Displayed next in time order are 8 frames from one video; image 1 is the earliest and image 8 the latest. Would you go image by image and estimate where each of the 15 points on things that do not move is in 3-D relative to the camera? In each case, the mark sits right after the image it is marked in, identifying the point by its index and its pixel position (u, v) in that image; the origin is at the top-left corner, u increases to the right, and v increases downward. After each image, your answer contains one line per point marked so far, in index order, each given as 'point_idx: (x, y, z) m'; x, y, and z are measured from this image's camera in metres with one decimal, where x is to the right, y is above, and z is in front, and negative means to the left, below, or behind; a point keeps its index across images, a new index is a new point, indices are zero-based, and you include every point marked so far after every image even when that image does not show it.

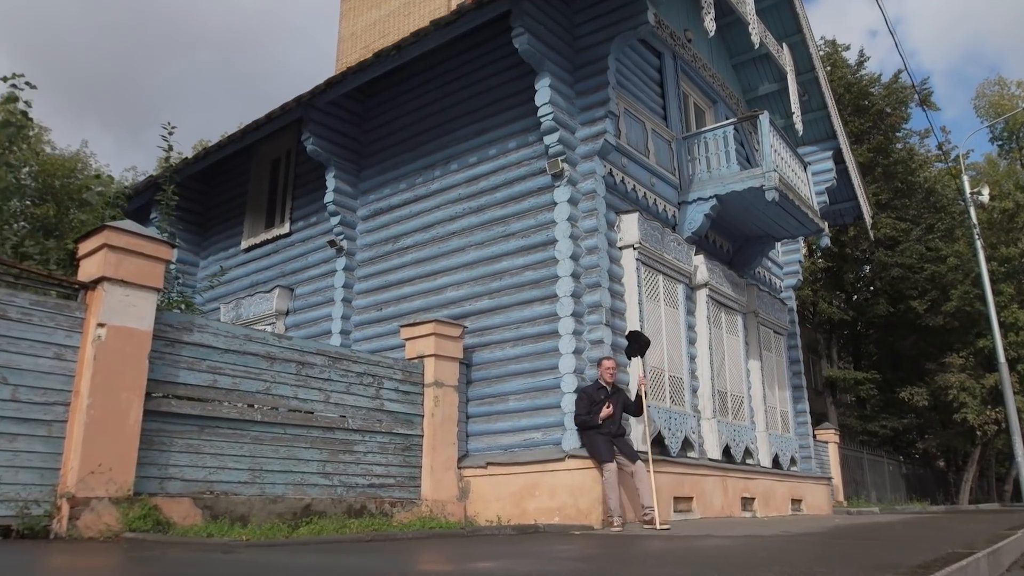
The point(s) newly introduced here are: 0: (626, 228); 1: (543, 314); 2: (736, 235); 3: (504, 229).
0: (+1.5, +0.8, +9.9) m
1: (+0.4, -0.3, +9.3) m
2: (+3.6, +0.9, +12.5) m
3: (-0.1, +0.8, +10.0) m
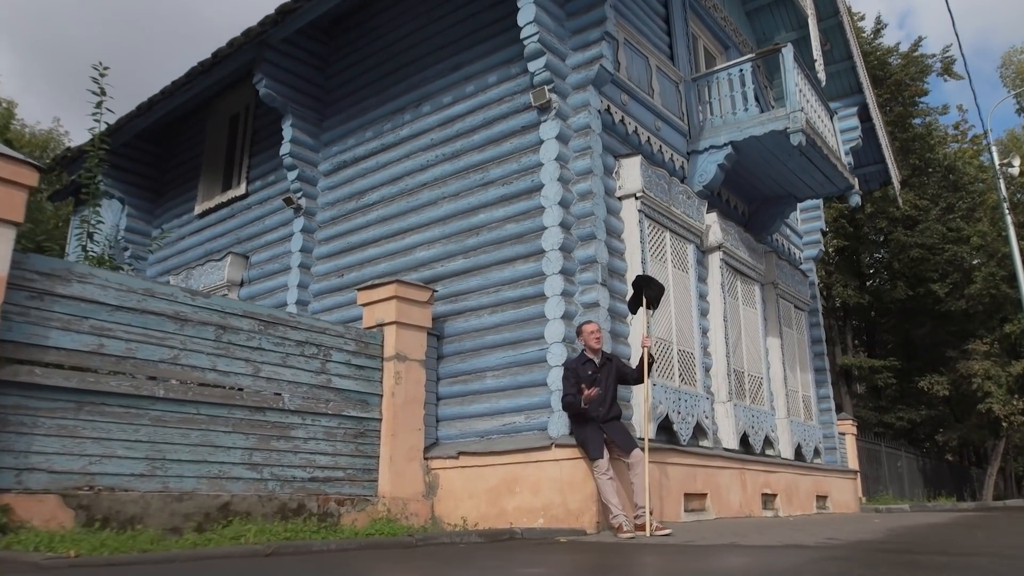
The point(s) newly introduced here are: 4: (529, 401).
0: (+1.2, +1.2, +8.3) m
1: (+0.1, +0.1, +7.7) m
2: (+3.4, +1.3, +11.0) m
3: (-0.3, +1.2, +8.5) m
4: (+0.2, -1.1, +7.3) m
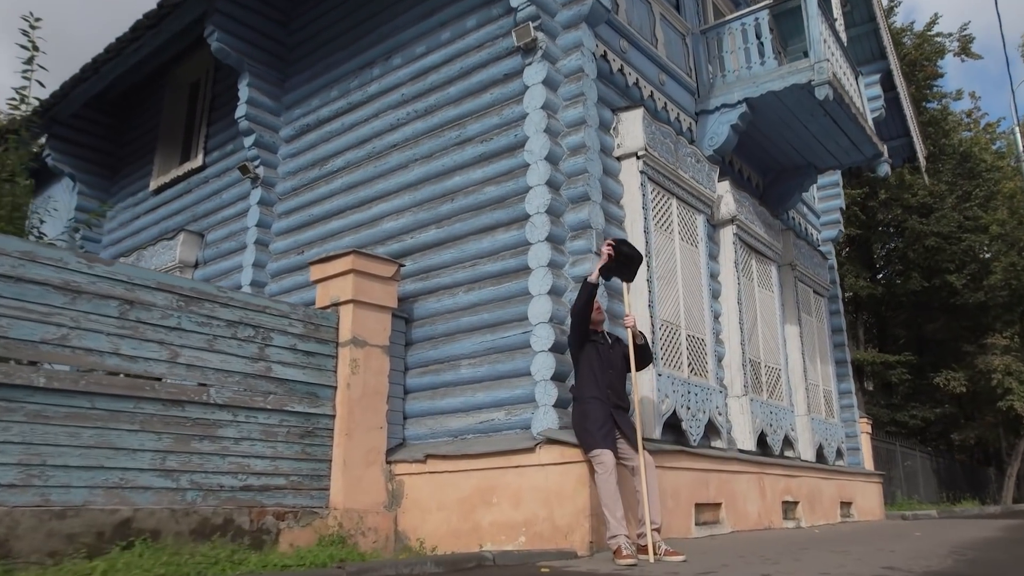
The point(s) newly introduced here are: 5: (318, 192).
0: (+1.1, +1.5, +7.1) m
1: (0.0, +0.4, +6.5) m
2: (+3.2, +1.6, +9.8) m
3: (-0.5, +1.5, +7.3) m
4: (0.0, -0.9, +6.1) m
5: (-2.2, +1.1, +8.6) m
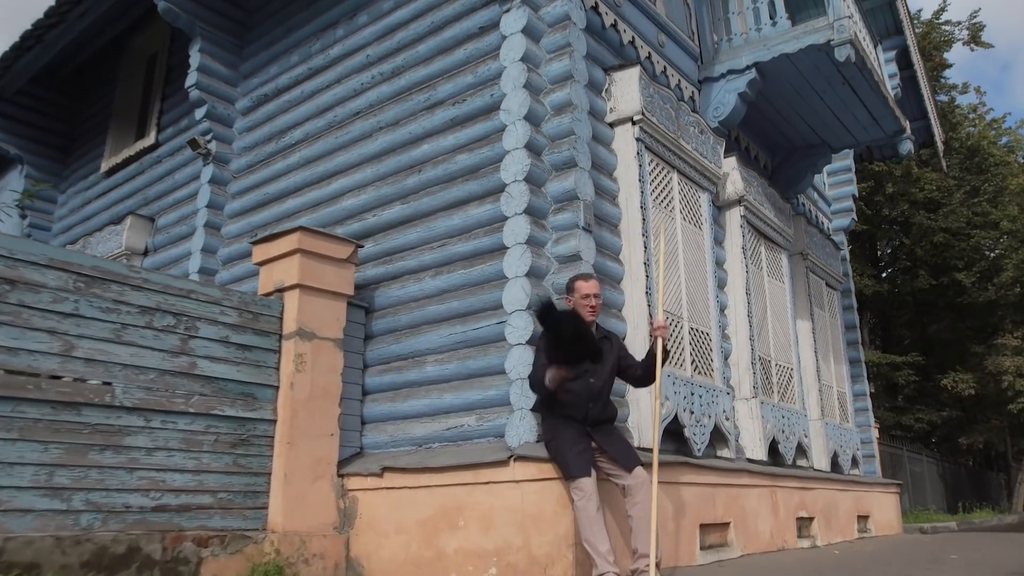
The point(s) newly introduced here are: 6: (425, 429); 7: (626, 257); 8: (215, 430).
0: (+0.9, +1.6, +6.2) m
1: (-0.2, +0.5, +5.6) m
2: (+3.1, +1.7, +8.9) m
3: (-0.7, +1.6, +6.3) m
4: (-0.2, -0.7, +5.2) m
5: (-2.4, +1.2, +7.6) m
6: (-0.6, -1.0, +5.5) m
7: (+0.9, +0.2, +5.9) m
8: (-1.9, -0.9, +5.0) m
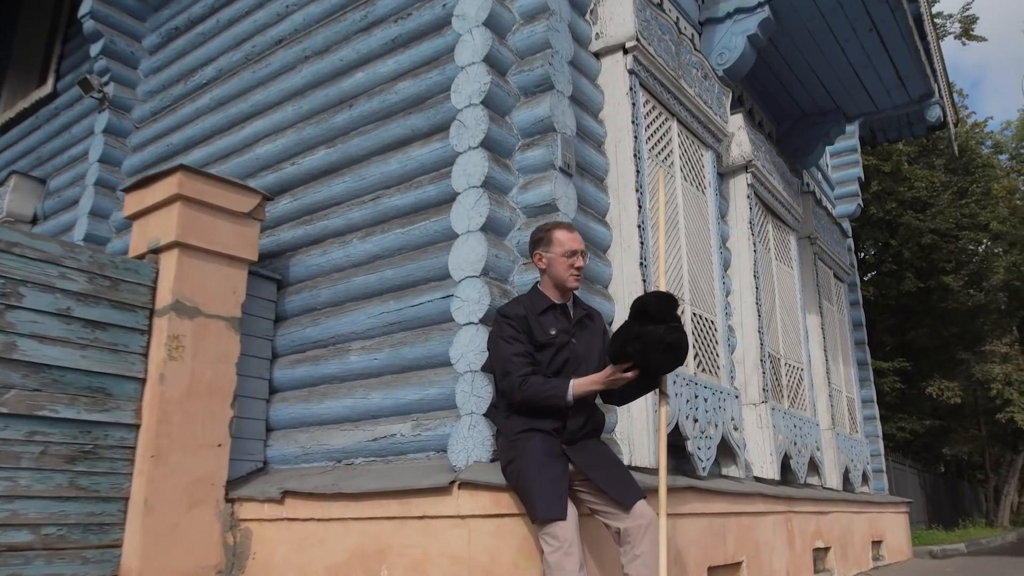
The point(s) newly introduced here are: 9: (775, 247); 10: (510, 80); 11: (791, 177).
0: (+0.6, +1.7, +4.9) m
1: (-0.5, +0.7, +4.2) m
2: (+2.7, +1.8, +7.6) m
3: (-1.0, +1.8, +5.0) m
4: (-0.5, -0.5, +3.8) m
5: (-2.7, +1.4, +6.2) m
6: (-0.9, -0.8, +4.1) m
7: (+0.6, +0.4, +4.6) m
8: (-2.2, -0.7, +3.5) m
9: (+2.3, +0.4, +6.8) m
10: (0.0, +1.1, +4.0) m
11: (+2.7, +1.1, +7.4) m
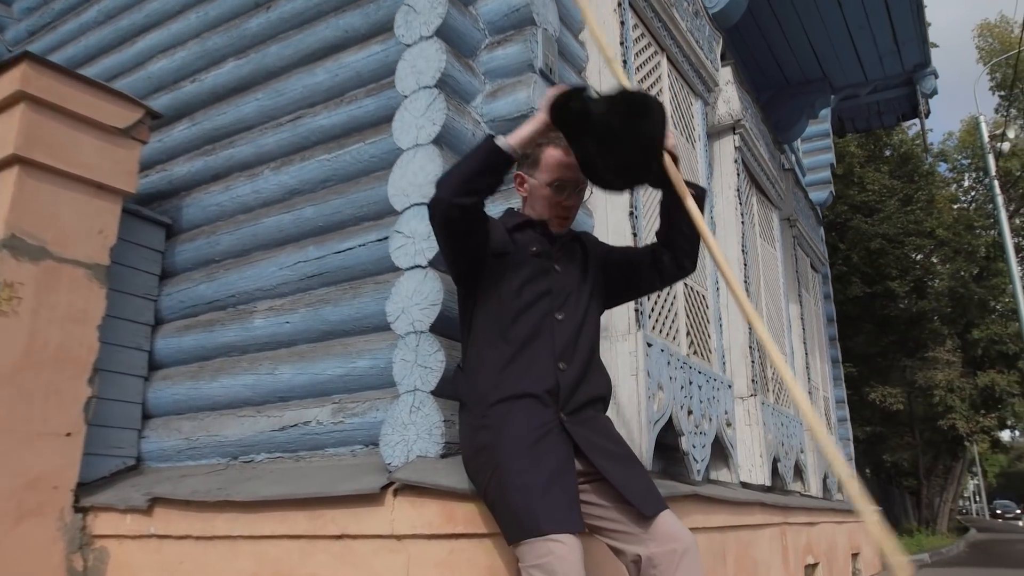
0: (+0.4, +1.9, +4.0) m
1: (-0.6, +0.9, +3.3) m
2: (+2.3, +1.9, +6.9) m
3: (-1.1, +2.0, +4.0) m
4: (-0.6, -0.3, +2.9) m
5: (-3.0, +1.7, +5.1) m
6: (-1.1, -0.6, +3.1) m
7: (+0.4, +0.6, +3.7) m
8: (-2.3, -0.4, +2.4) m
9: (+2.0, +0.5, +6.1) m
10: (-0.1, +1.3, +3.1) m
11: (+2.3, +1.2, +6.7) m
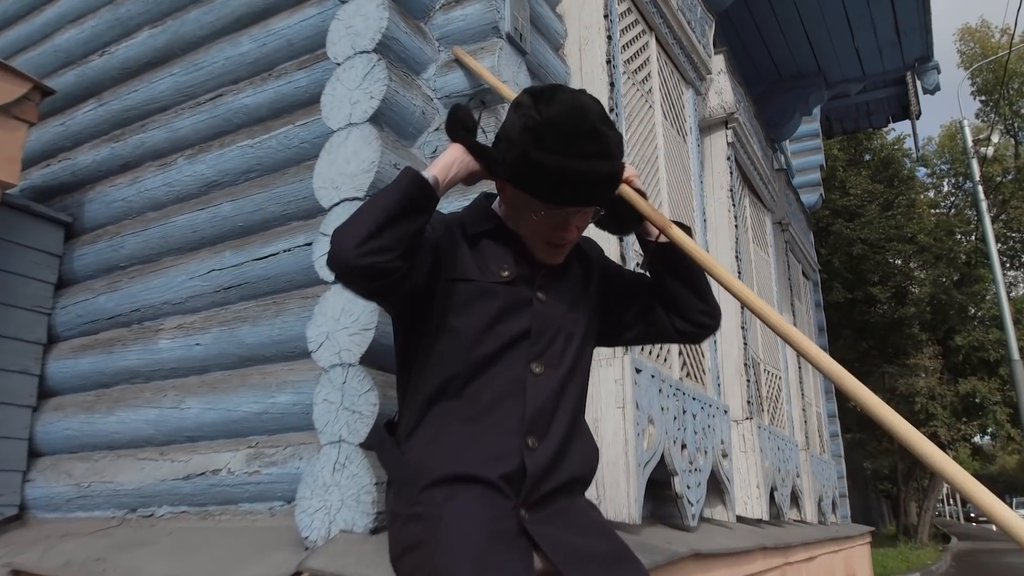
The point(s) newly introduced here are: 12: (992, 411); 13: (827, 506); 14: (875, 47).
0: (+0.3, +1.9, +3.5) m
1: (-0.8, +0.9, +2.7) m
2: (+2.1, +1.9, +6.4) m
3: (-1.3, +2.0, +3.4) m
4: (-0.7, -0.4, +2.3) m
5: (-3.1, +1.6, +4.4) m
6: (-1.2, -0.6, +2.5) m
7: (+0.3, +0.6, +3.1) m
8: (-2.4, -0.5, +1.8) m
9: (+1.7, +0.4, +5.6) m
10: (-0.3, +1.3, +2.6) m
11: (+2.1, +1.1, +6.2) m
12: (+9.8, -2.5, +15.7) m
13: (+2.8, -1.9, +6.7) m
14: (+2.9, +1.9, +6.2) m
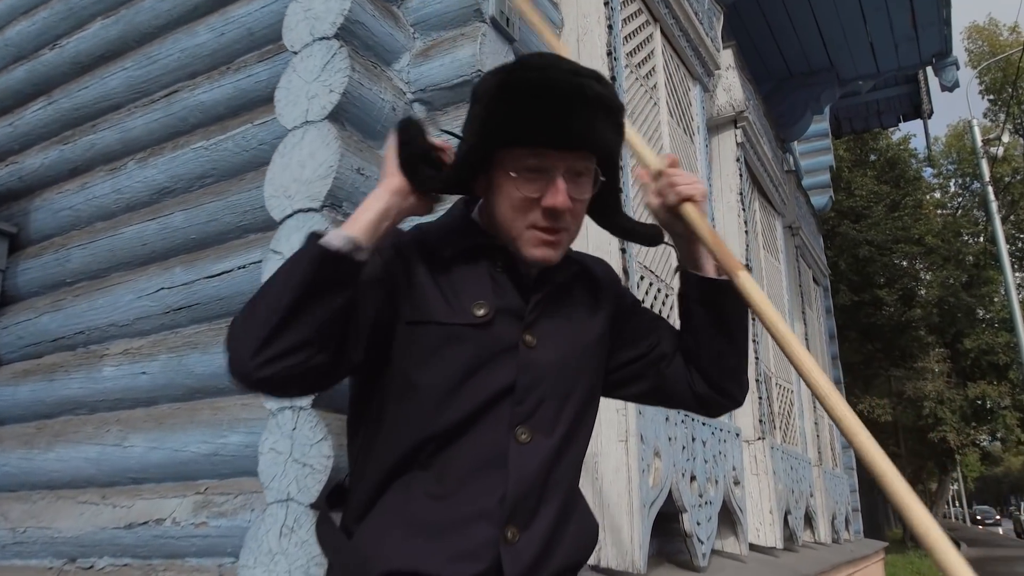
0: (+0.2, +1.8, +3.2) m
1: (-0.8, +0.8, +2.4) m
2: (+2.0, +1.8, +6.1) m
3: (-1.3, +1.9, +3.1) m
4: (-0.8, -0.4, +2.0) m
5: (-3.2, +1.6, +4.2) m
6: (-1.3, -0.7, +2.2) m
7: (+0.2, +0.5, +2.8) m
8: (-2.5, -0.5, +1.5) m
9: (+1.7, +0.4, +5.3) m
10: (-0.3, +1.2, +2.3) m
11: (+2.0, +1.1, +5.9) m
12: (+9.8, -2.5, +15.3) m
13: (+2.8, -1.9, +6.4) m
14: (+2.9, +1.9, +5.9) m
